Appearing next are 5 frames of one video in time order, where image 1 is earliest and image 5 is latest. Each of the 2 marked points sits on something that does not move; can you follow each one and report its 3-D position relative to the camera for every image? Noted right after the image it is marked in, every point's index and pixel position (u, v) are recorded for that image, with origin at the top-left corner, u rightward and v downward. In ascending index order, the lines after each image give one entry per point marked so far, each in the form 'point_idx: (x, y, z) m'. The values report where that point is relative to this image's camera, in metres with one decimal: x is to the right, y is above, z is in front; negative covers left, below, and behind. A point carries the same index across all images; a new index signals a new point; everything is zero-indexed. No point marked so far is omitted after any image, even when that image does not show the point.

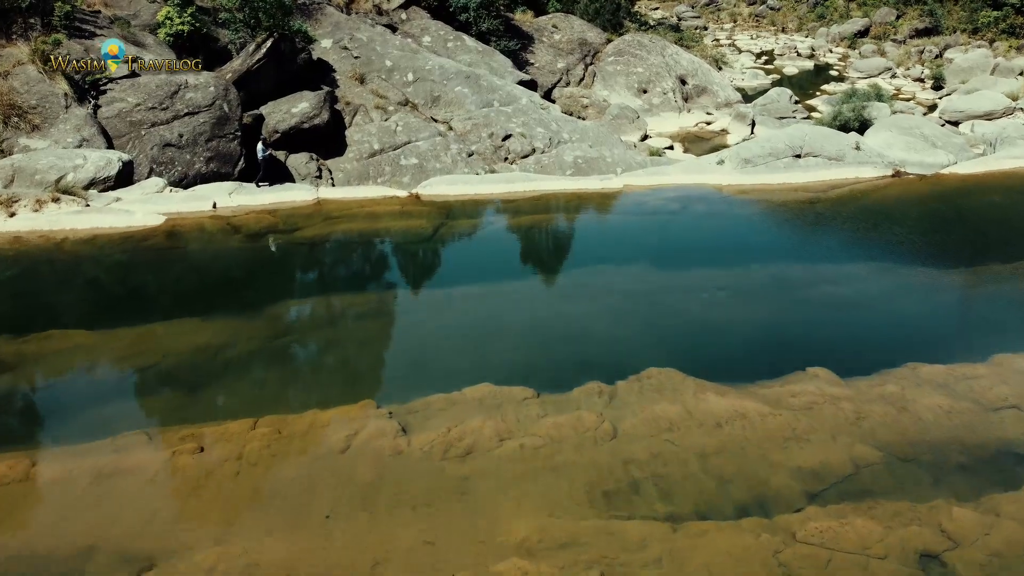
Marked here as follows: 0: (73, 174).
0: (-8.1, +2.1, +11.8) m
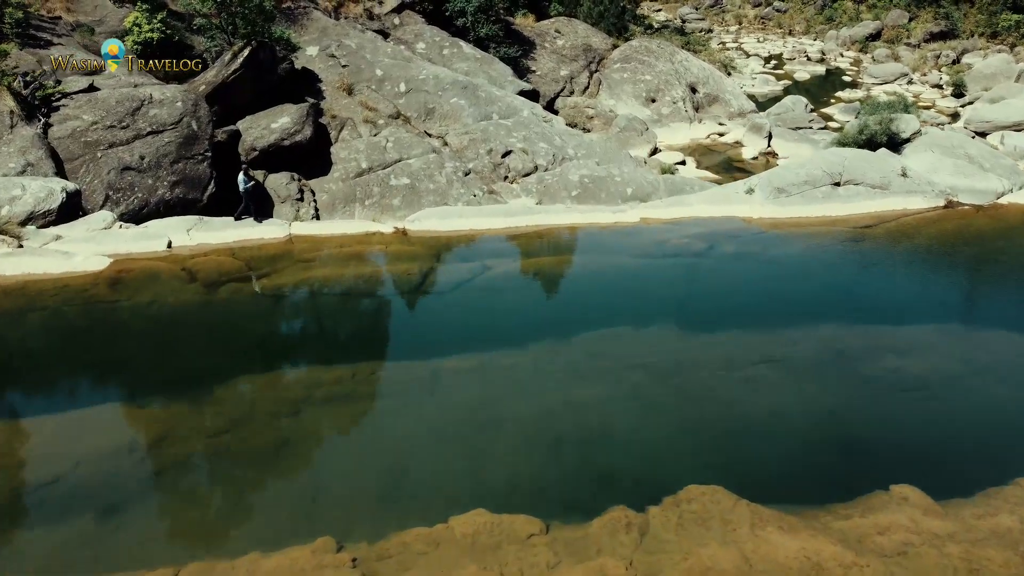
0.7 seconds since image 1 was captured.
0: (-8.1, +1.3, +10.3) m
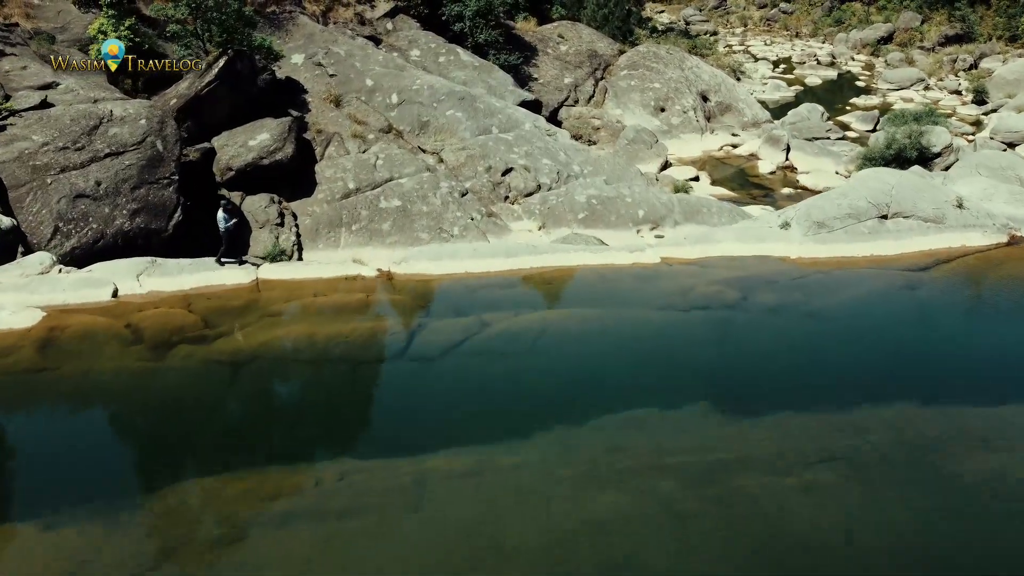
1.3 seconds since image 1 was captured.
0: (-8.0, +0.5, +8.8) m
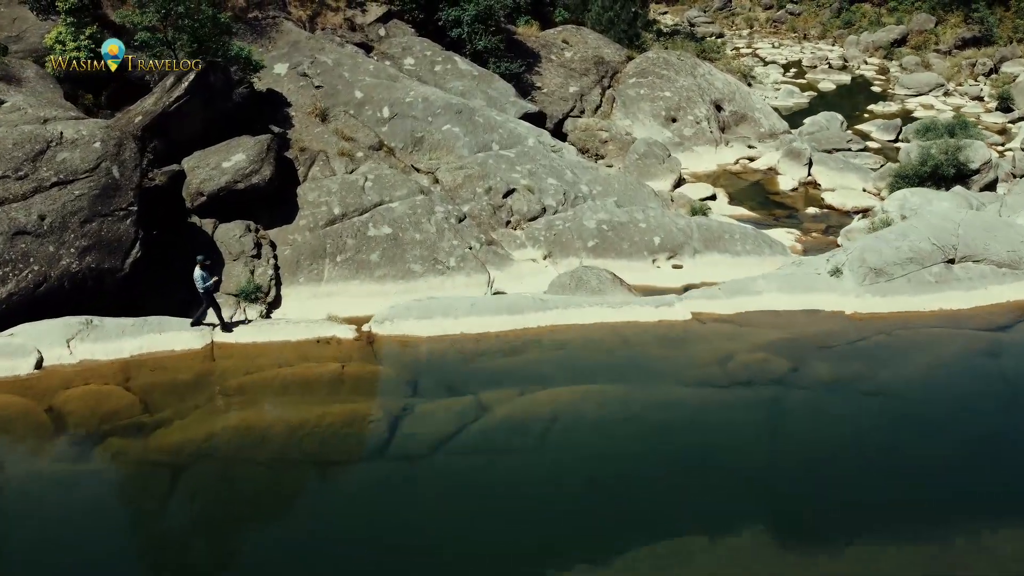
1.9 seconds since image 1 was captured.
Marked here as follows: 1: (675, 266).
0: (-8.0, -0.3, +7.3) m
1: (+3.5, +0.5, +13.9) m
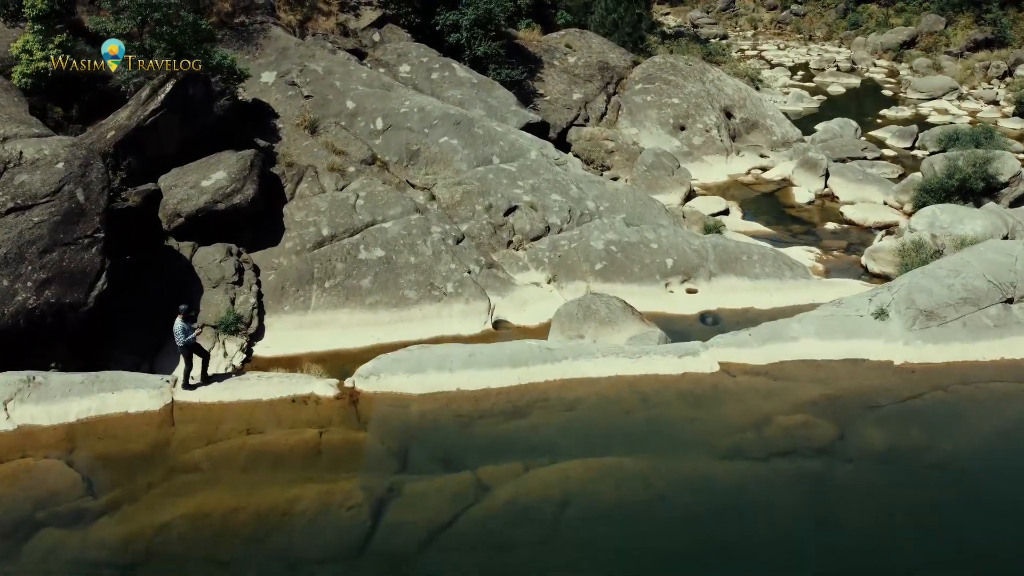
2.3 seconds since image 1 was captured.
0: (-8.0, -0.8, +6.4) m
1: (+3.6, -0.1, +12.9) m
